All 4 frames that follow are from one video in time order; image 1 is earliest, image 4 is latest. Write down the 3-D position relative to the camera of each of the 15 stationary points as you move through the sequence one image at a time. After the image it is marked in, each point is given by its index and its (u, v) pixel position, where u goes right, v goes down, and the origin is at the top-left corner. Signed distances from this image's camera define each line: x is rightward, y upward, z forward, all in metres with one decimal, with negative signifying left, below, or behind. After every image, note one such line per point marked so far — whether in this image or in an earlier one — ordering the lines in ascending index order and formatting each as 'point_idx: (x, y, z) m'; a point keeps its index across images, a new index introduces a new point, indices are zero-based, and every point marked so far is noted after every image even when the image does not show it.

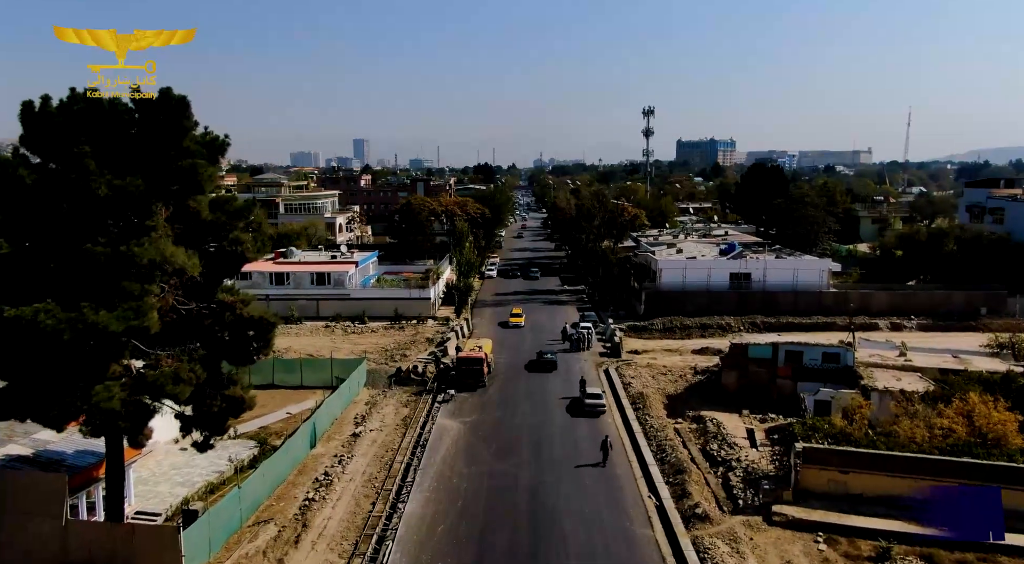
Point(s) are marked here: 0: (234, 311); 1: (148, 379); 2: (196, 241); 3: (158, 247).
0: (-5.4, -0.6, +16.0) m
1: (-6.0, -1.6, +13.8) m
2: (-6.1, +0.8, +15.8) m
3: (-5.9, +0.5, +13.7) m
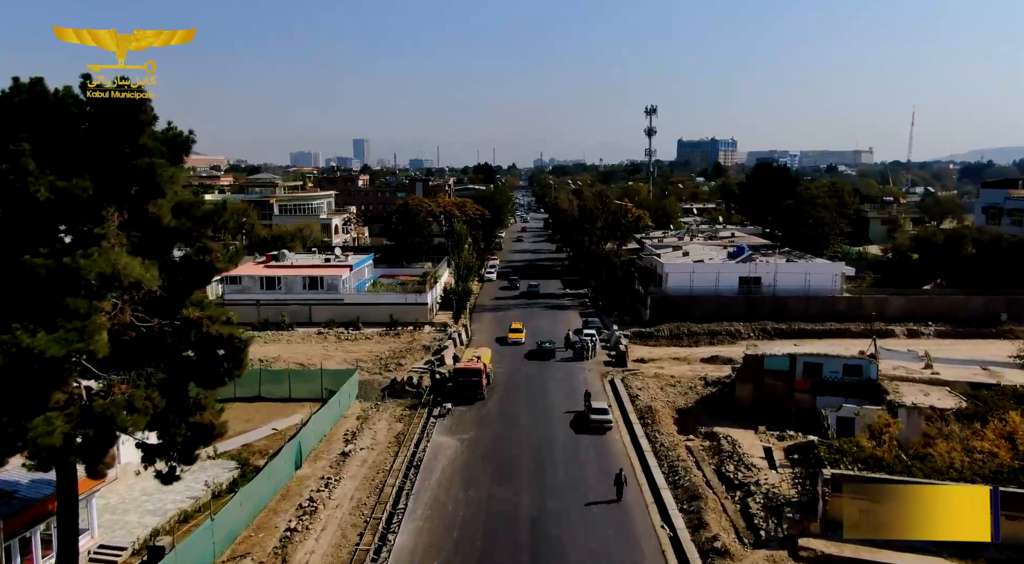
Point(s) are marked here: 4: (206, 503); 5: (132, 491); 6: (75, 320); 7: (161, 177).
0: (-5.4, -0.8, +14.4) m
1: (-6.0, -1.8, +12.1) m
2: (-6.0, +0.5, +14.2) m
3: (-5.9, +0.3, +12.1) m
4: (-6.9, -5.0, +18.7) m
5: (-8.6, -4.7, +18.8) m
6: (-6.1, -0.5, +11.6) m
7: (-5.8, +1.7, +13.7) m
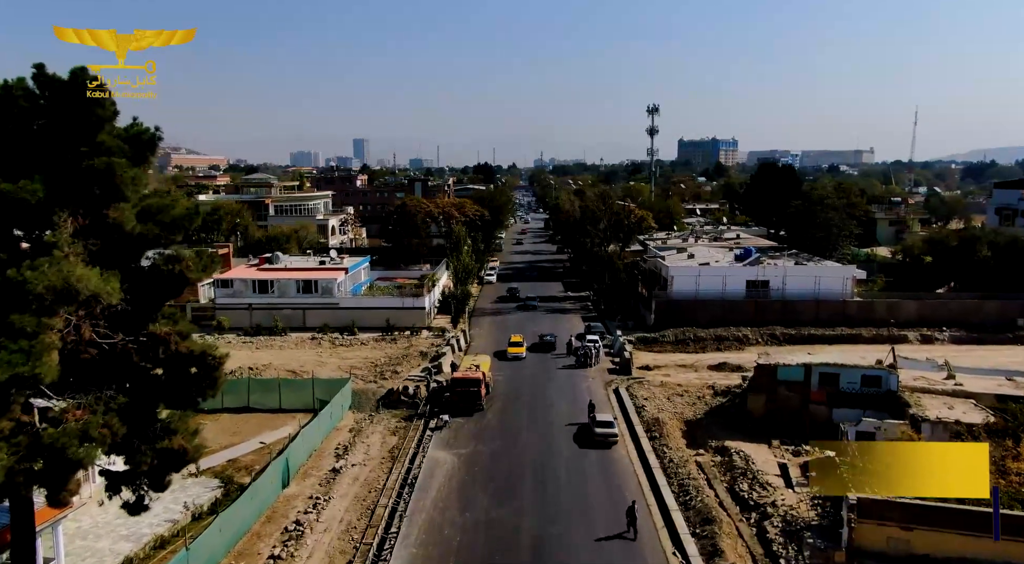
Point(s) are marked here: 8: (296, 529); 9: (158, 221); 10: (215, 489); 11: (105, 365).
0: (-5.4, -1.0, +13.1) m
1: (-6.0, -2.0, +10.9) m
2: (-6.0, +0.4, +12.9) m
3: (-5.9, +0.2, +10.9) m
4: (-6.8, -5.1, +17.5) m
5: (-8.5, -4.9, +17.5) m
6: (-6.1, -0.7, +10.4) m
7: (-5.8, +1.5, +12.5) m
8: (-4.6, -5.3, +17.8) m
9: (-5.6, +1.0, +13.1) m
10: (-7.0, -4.9, +19.7) m
11: (-6.2, -1.3, +12.7) m
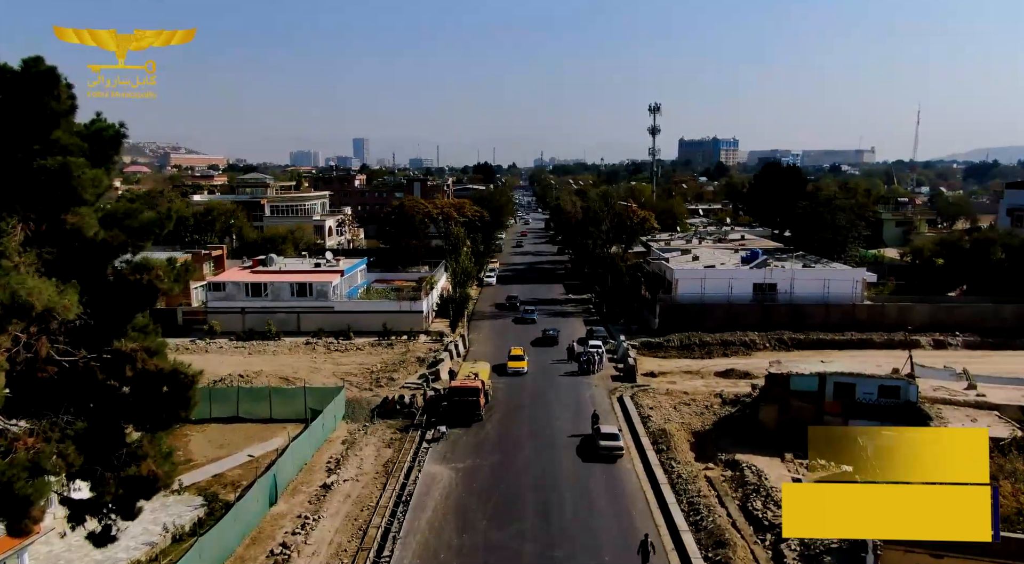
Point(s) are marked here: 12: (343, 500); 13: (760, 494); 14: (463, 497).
0: (-5.4, -1.1, +12.1) m
1: (-6.0, -2.2, +9.8) m
2: (-6.0, +0.2, +11.9) m
3: (-5.9, 0.0, +9.8) m
4: (-6.8, -5.3, +16.4) m
5: (-8.5, -5.0, +16.5) m
6: (-6.1, -0.9, +9.3) m
7: (-5.8, +1.4, +11.4) m
8: (-4.6, -5.4, +16.7) m
9: (-5.6, +0.8, +12.1) m
10: (-7.0, -5.0, +18.6) m
11: (-6.2, -1.4, +11.6) m
12: (-3.9, -5.1, +19.5) m
13: (+5.7, -4.9, +19.1) m
14: (-1.2, -5.0, +19.5) m
